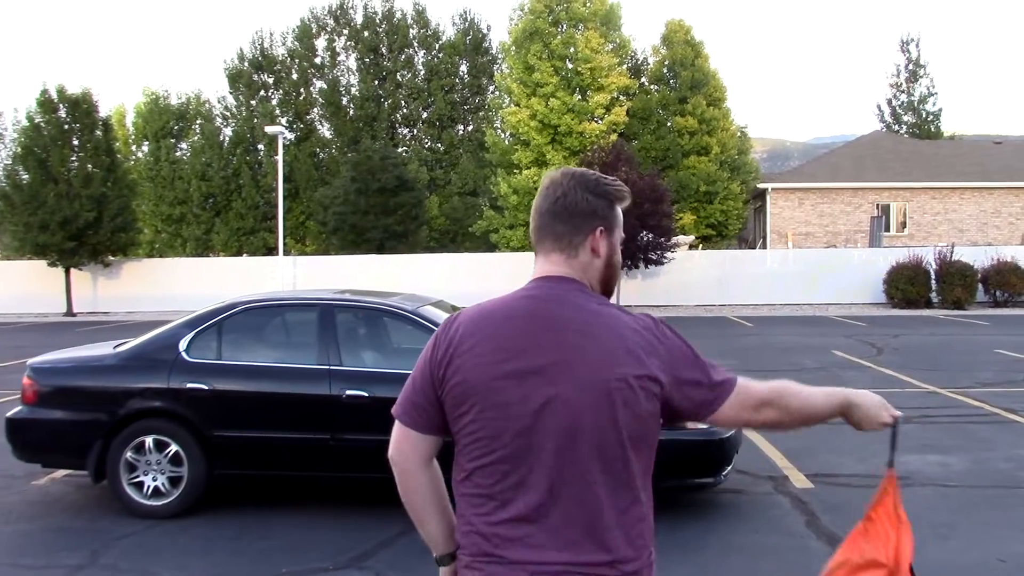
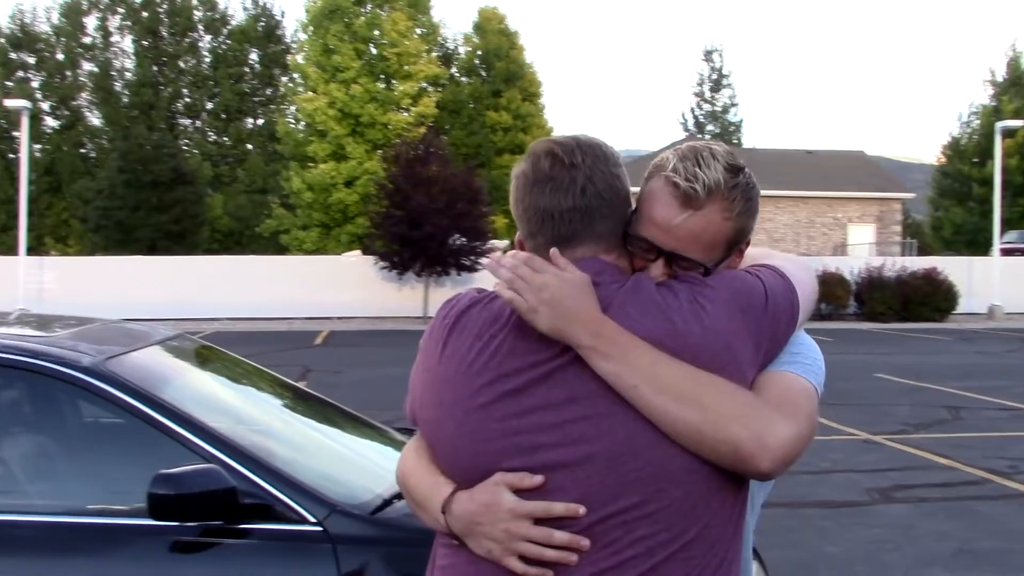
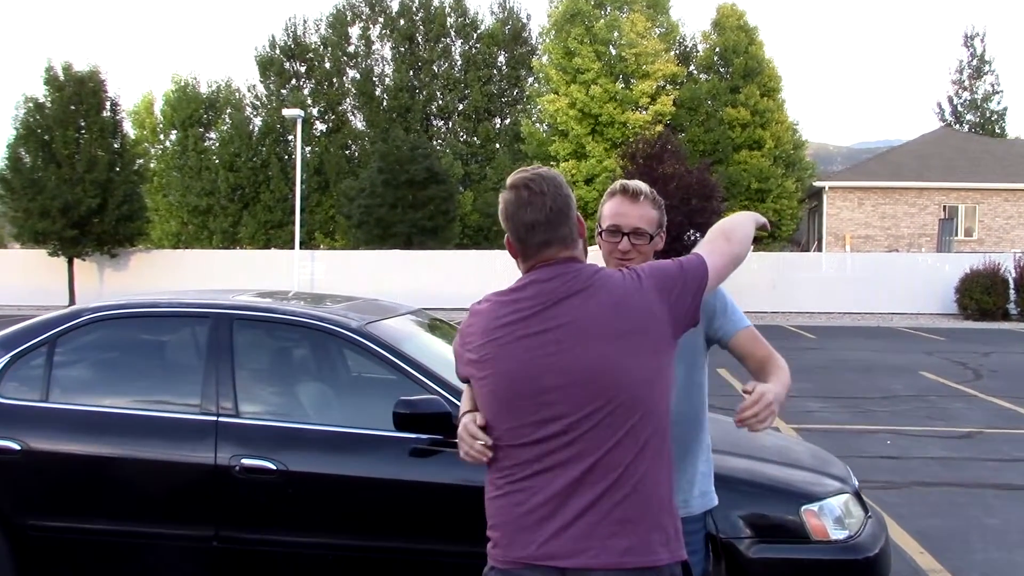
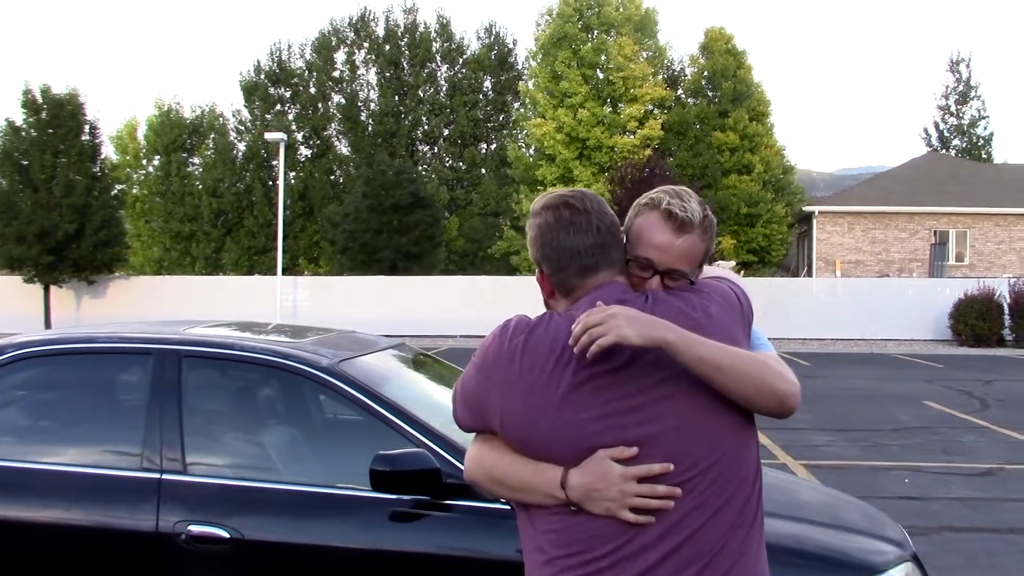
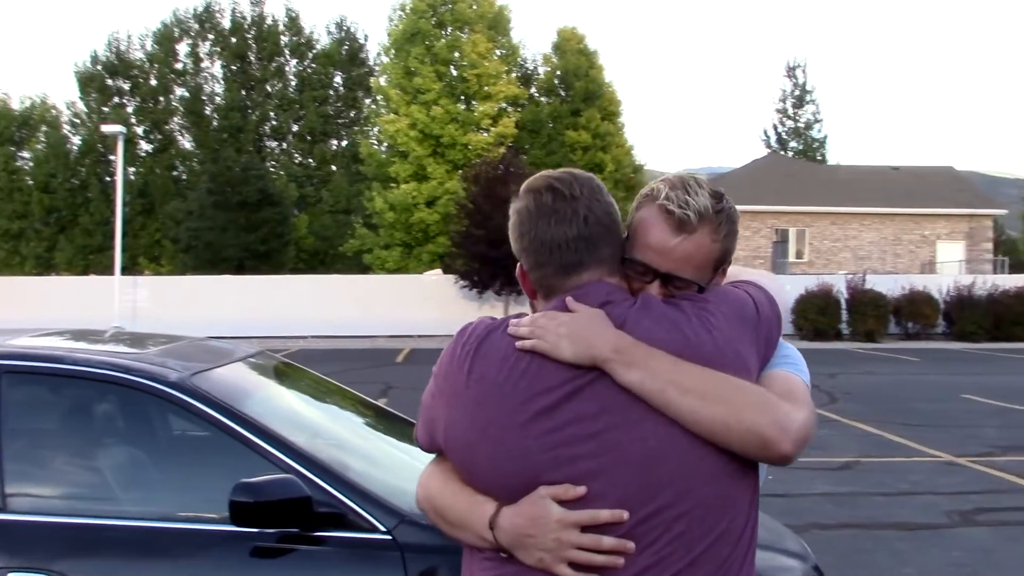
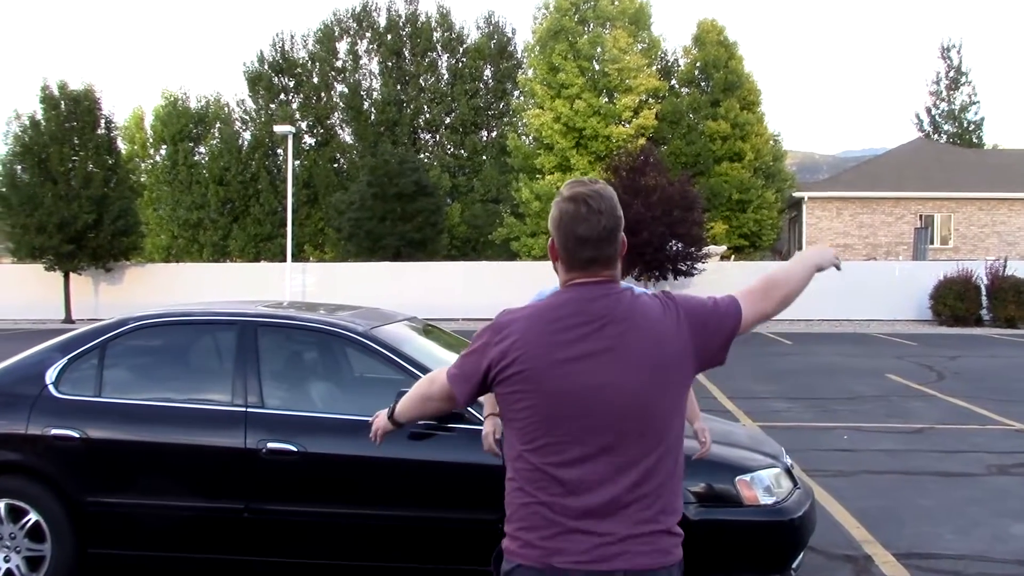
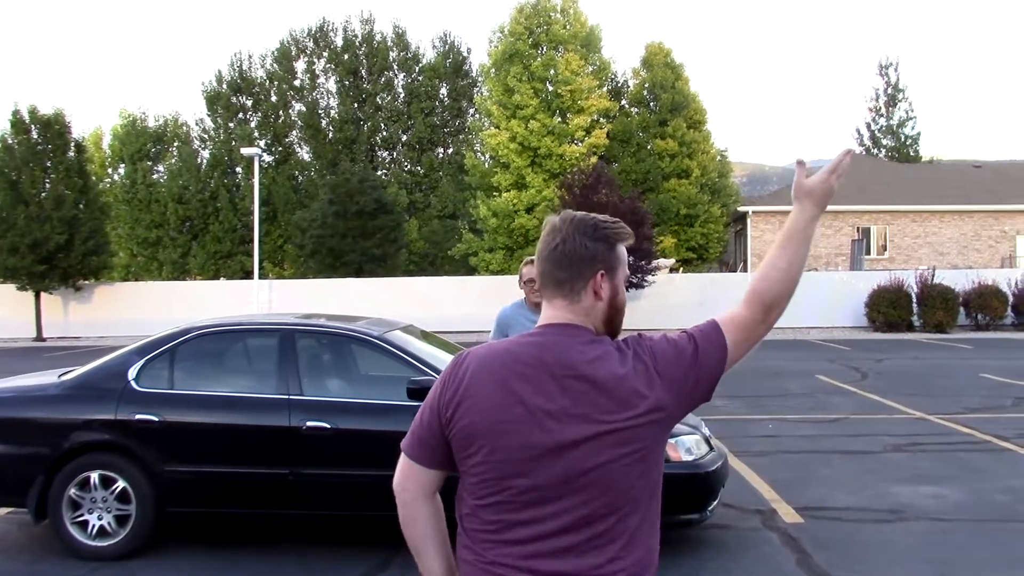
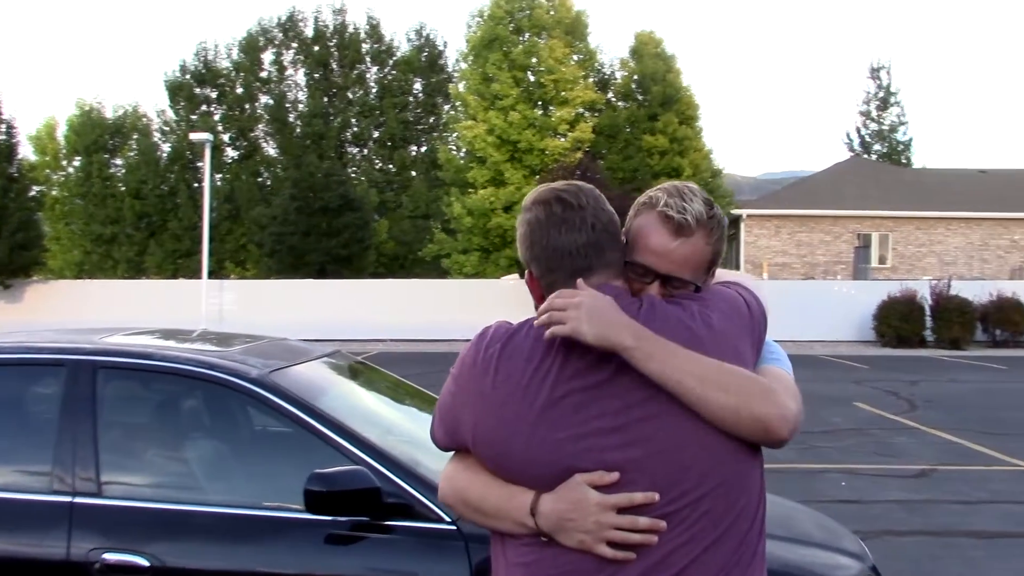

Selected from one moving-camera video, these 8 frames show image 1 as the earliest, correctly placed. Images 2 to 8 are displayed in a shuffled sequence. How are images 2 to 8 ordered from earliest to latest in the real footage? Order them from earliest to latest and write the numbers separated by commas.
7, 6, 3, 4, 8, 5, 2
